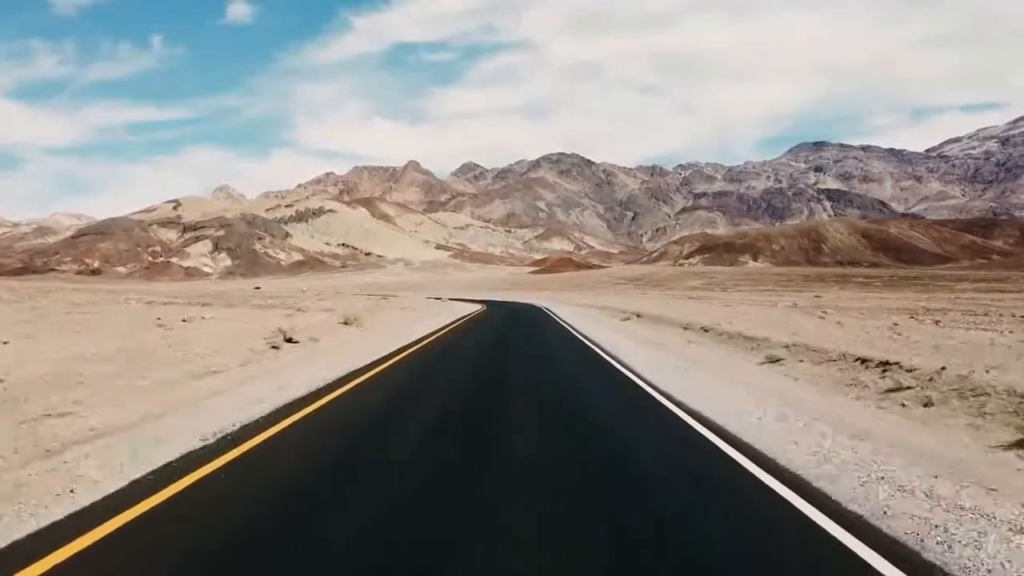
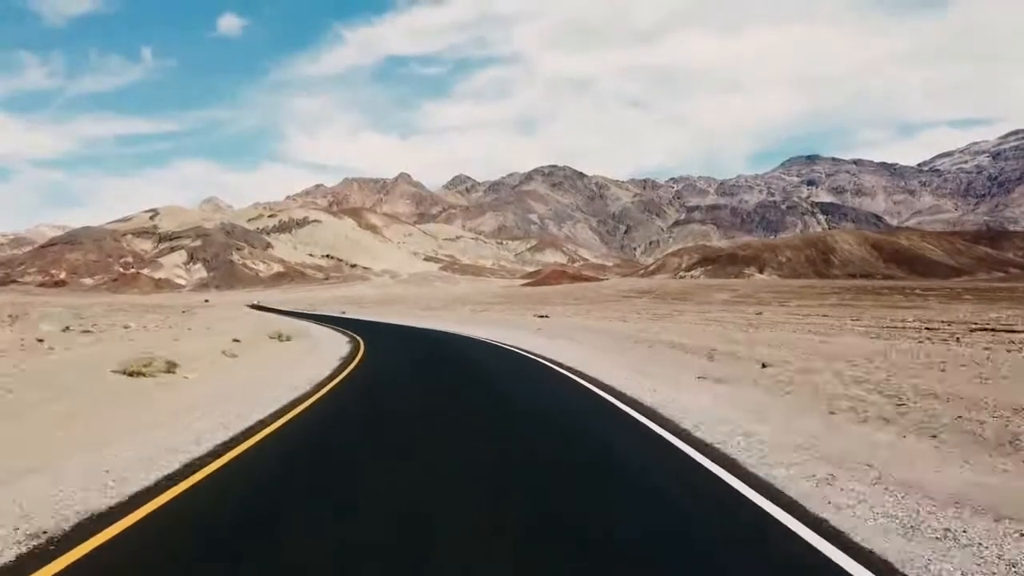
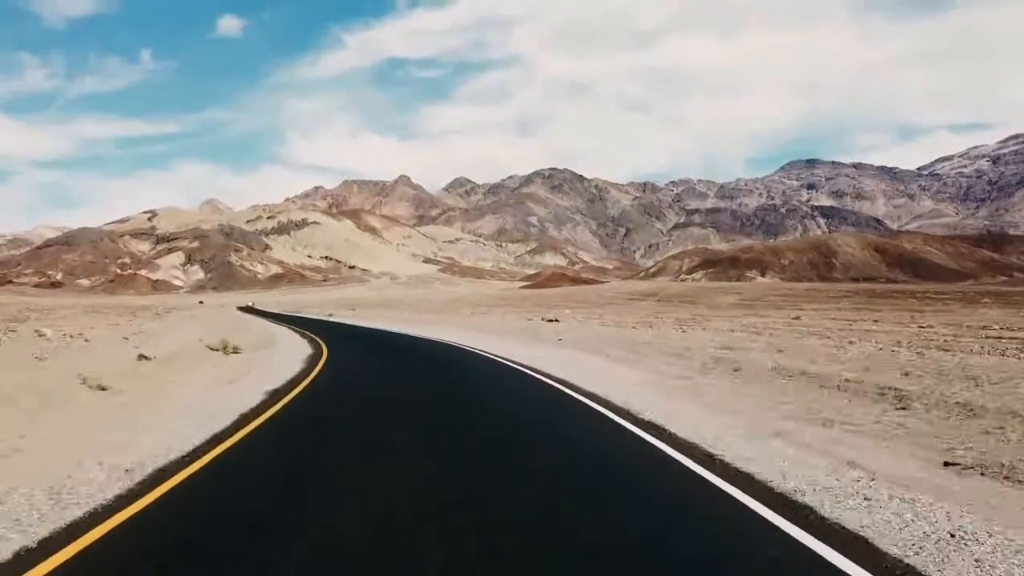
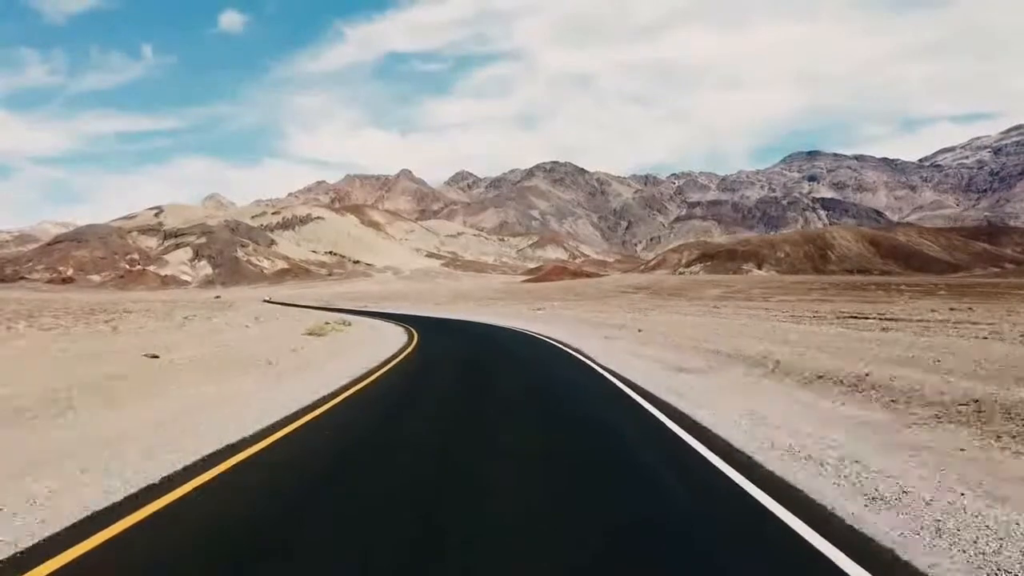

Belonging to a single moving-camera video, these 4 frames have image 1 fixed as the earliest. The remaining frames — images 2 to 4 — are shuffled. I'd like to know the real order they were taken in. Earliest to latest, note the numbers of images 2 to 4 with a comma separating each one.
4, 2, 3
